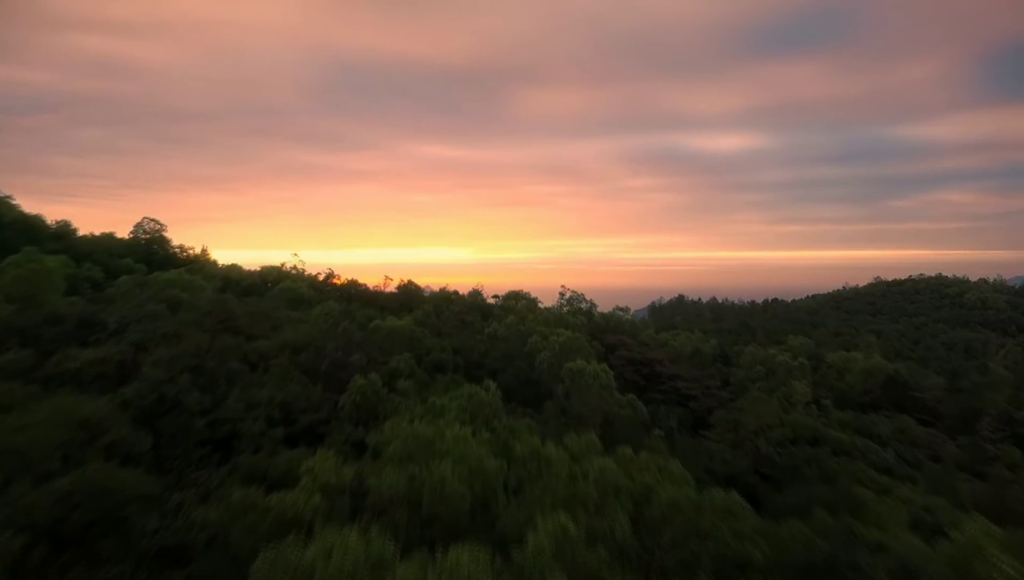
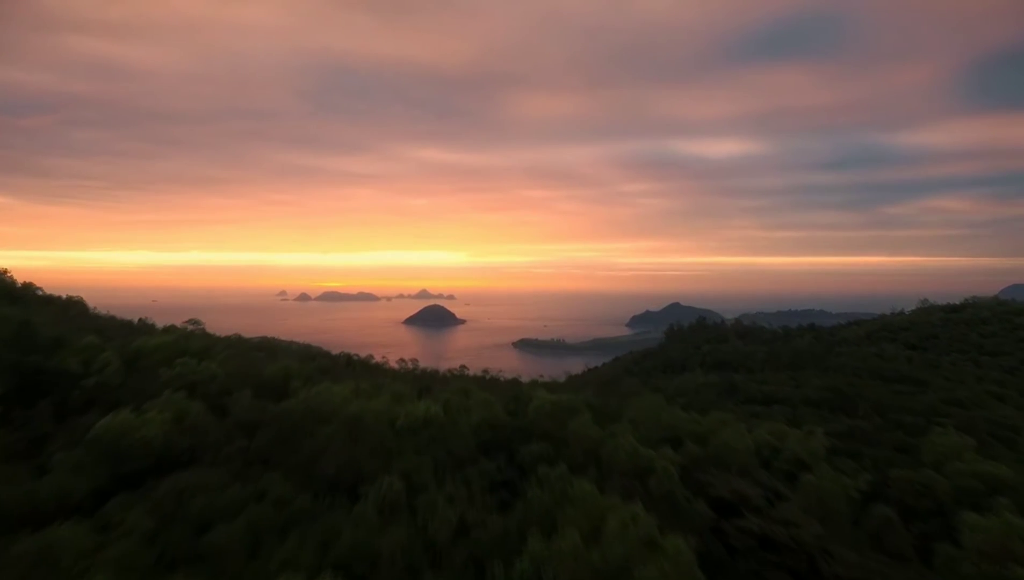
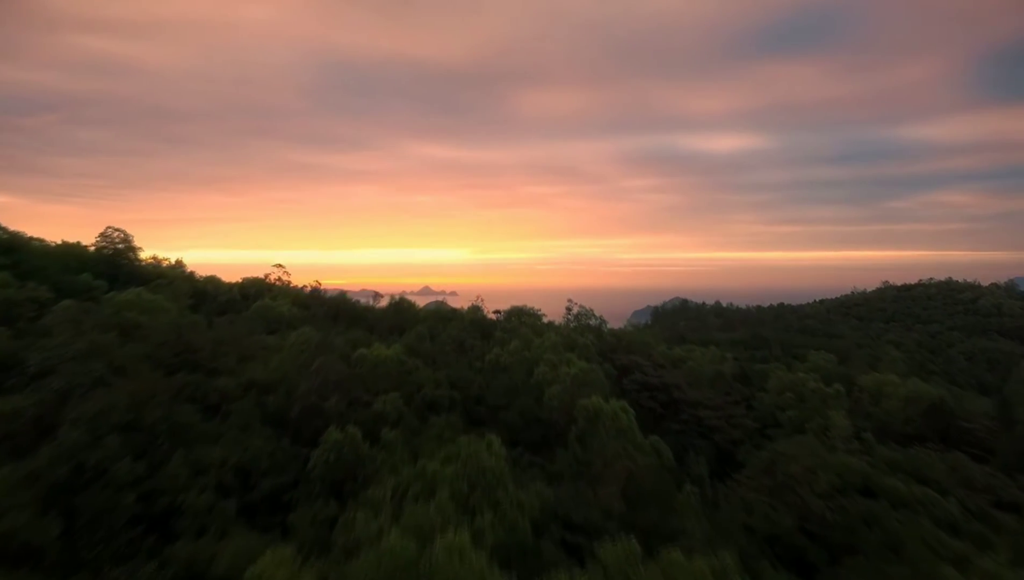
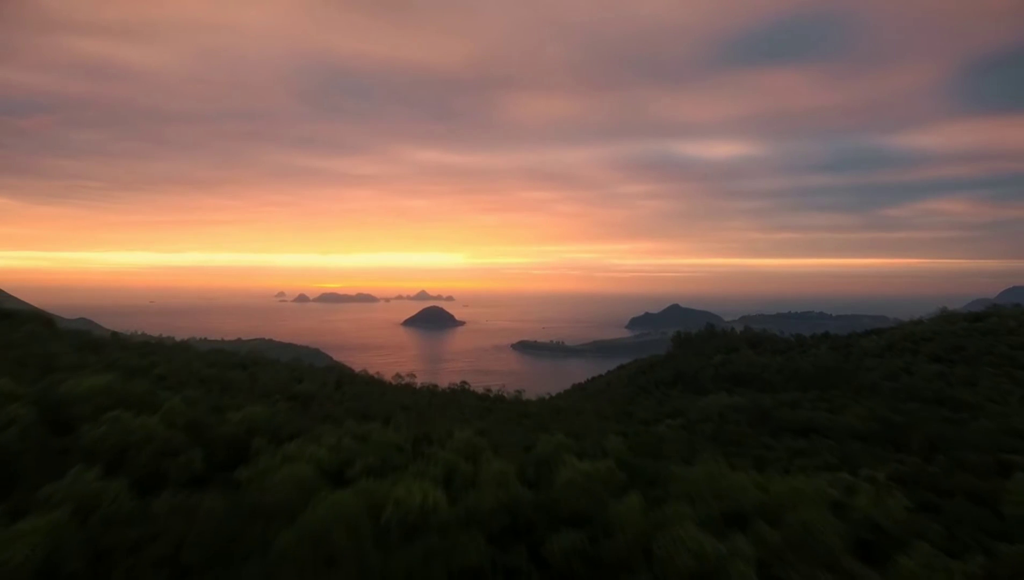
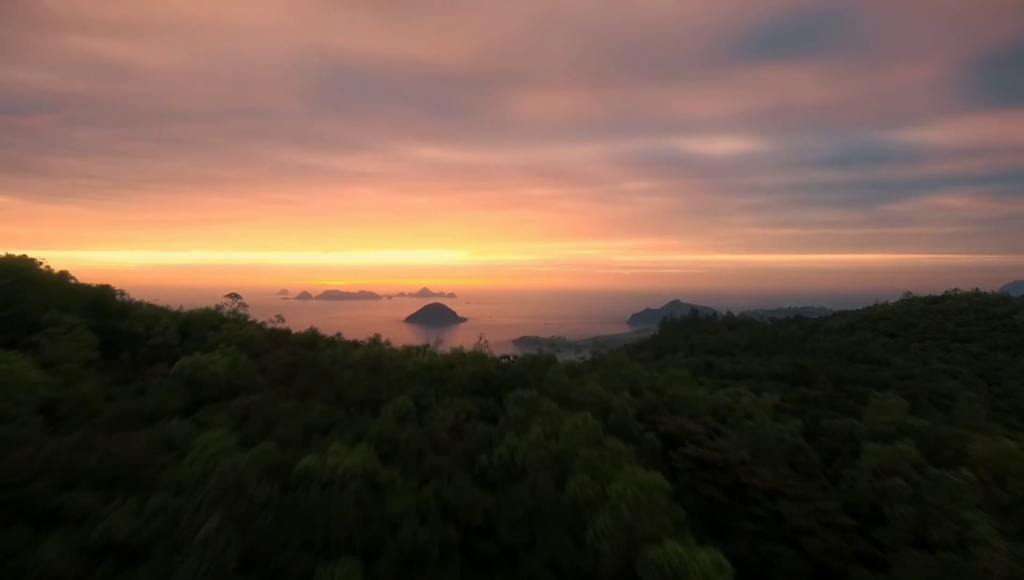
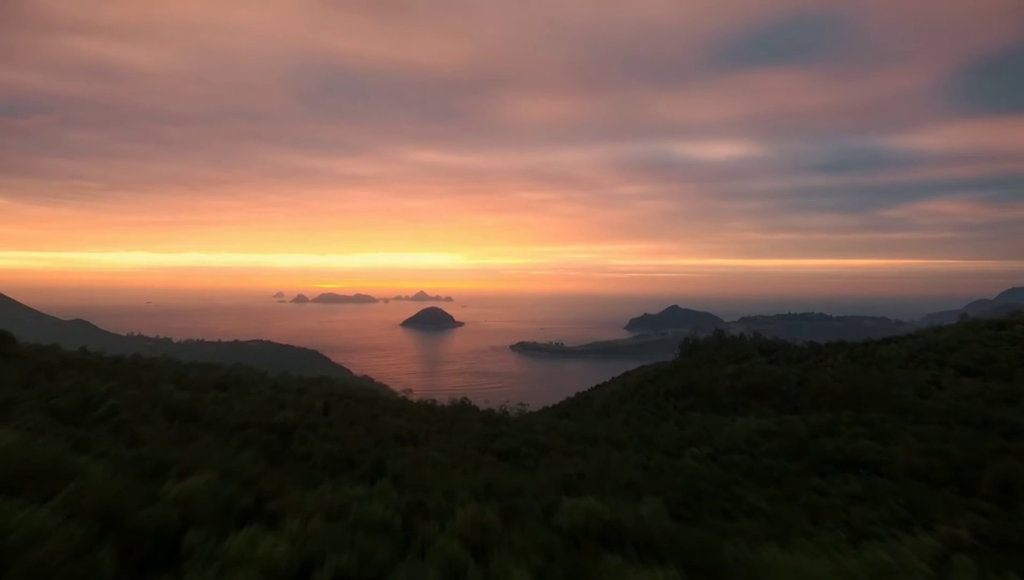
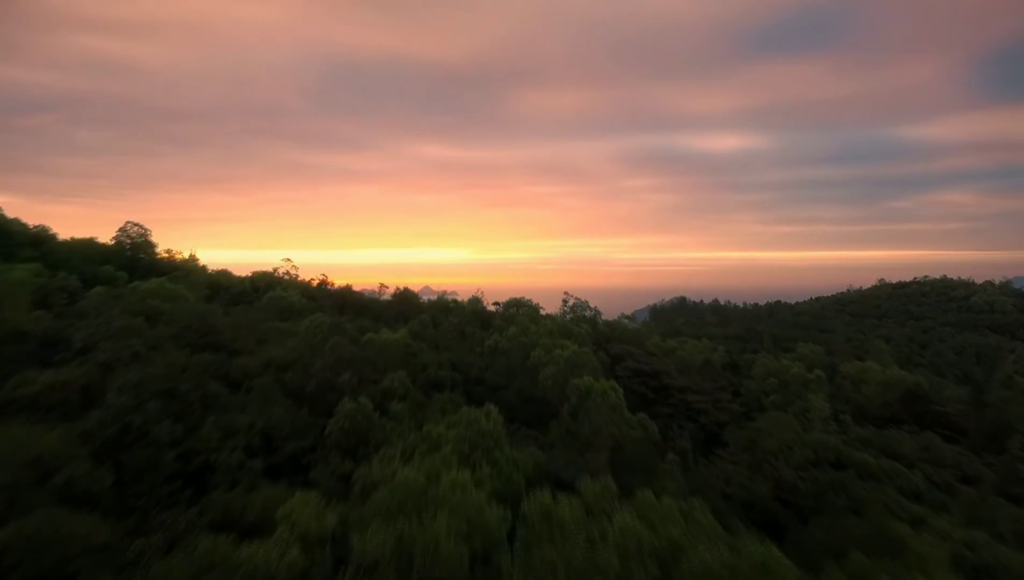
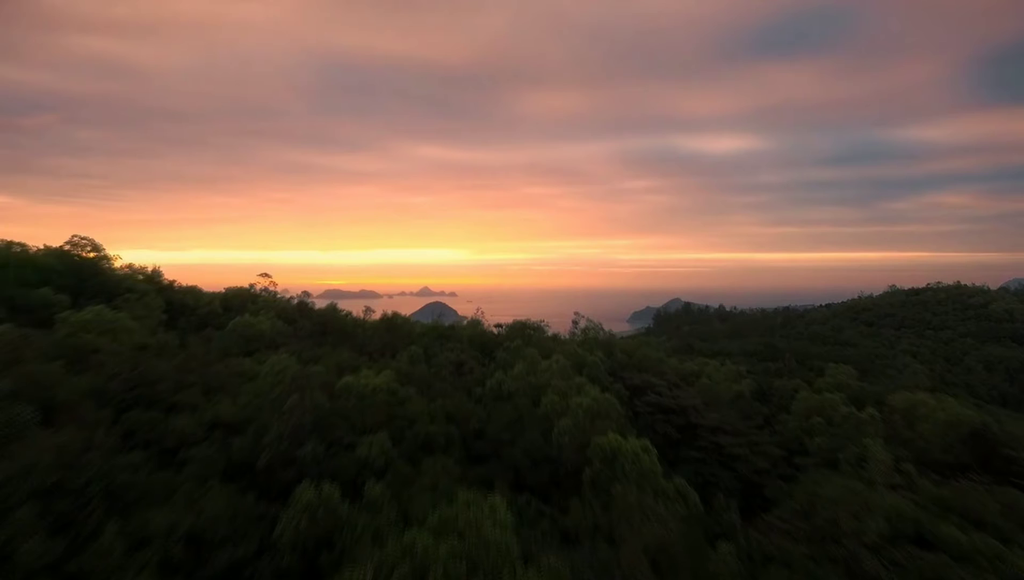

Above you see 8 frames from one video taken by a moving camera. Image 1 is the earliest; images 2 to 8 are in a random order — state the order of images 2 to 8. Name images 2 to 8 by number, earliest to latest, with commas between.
7, 3, 8, 5, 2, 4, 6
